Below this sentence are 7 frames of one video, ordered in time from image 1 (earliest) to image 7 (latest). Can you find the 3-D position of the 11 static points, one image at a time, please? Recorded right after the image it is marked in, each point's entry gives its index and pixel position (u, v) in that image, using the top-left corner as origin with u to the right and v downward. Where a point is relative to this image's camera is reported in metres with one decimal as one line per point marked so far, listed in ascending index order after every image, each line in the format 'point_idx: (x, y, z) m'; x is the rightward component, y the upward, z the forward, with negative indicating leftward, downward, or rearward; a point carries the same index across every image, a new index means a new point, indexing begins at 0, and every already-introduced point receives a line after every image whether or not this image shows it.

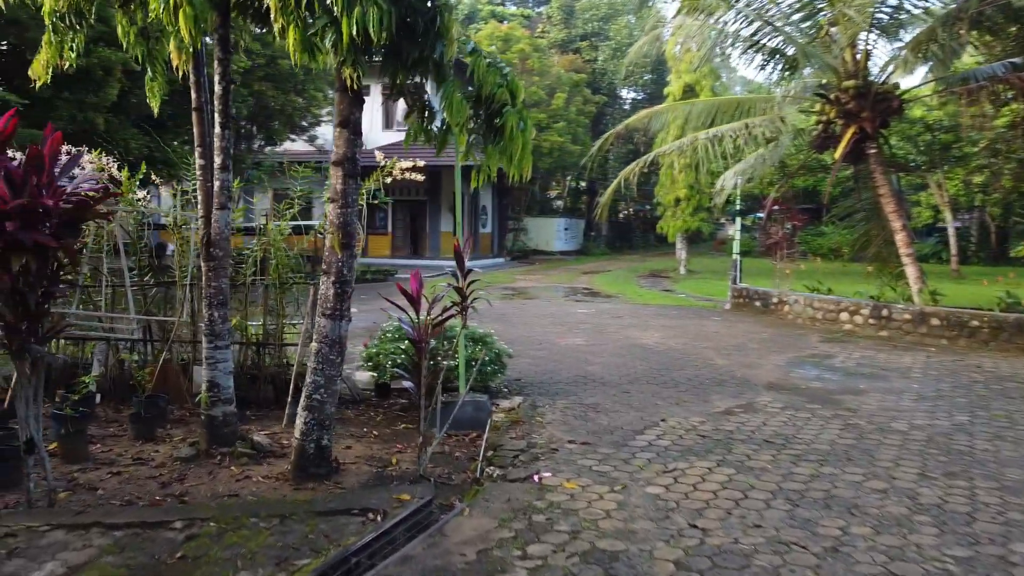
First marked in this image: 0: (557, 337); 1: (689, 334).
0: (+0.5, -0.5, +8.6) m
1: (+1.9, -0.5, +8.9) m
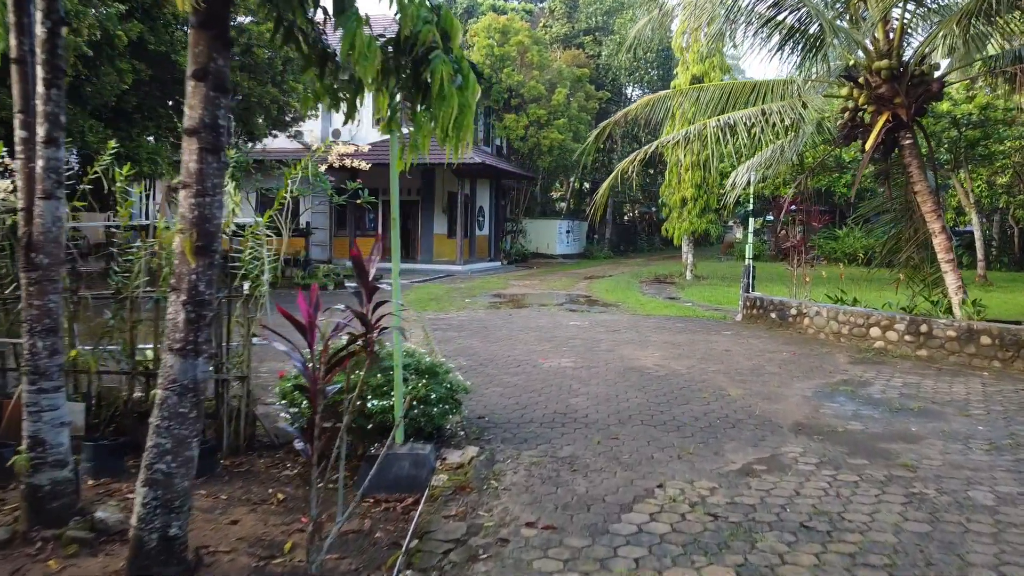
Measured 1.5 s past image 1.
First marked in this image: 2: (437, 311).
0: (+0.2, -0.6, +7.3) m
1: (+1.7, -0.6, +7.6) m
2: (-1.0, -0.3, +11.5) m
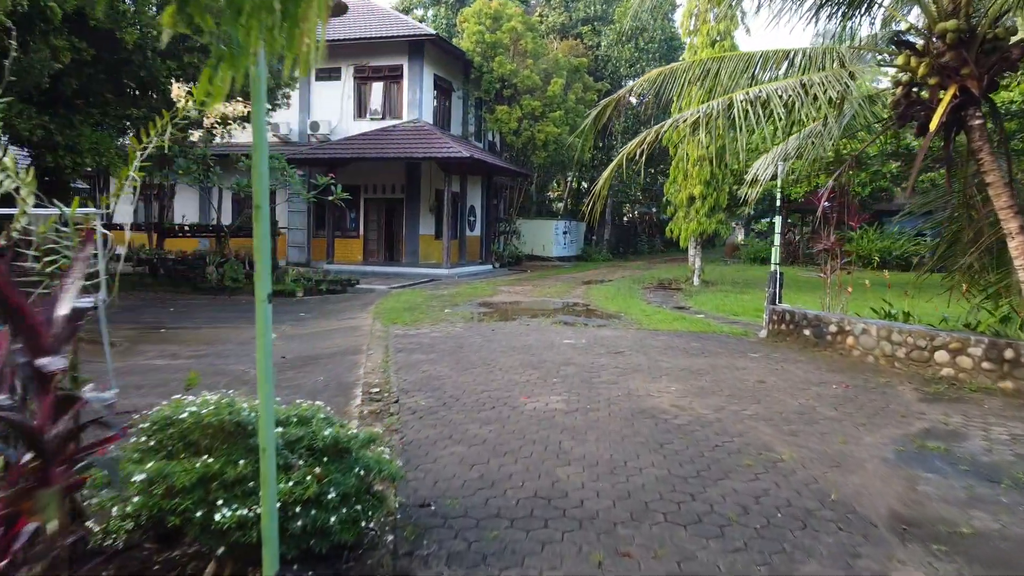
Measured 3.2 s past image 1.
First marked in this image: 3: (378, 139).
0: (+0.1, -0.7, +5.7) m
1: (+1.5, -0.7, +5.9) m
2: (-1.2, -0.4, +9.8) m
3: (-3.2, +3.6, +19.8) m
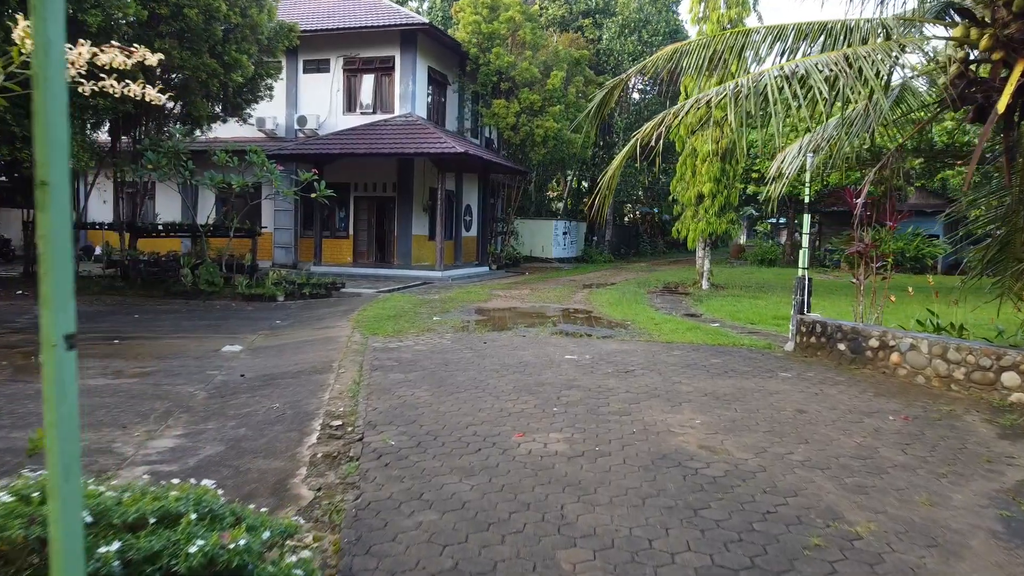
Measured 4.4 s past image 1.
0: (0.0, -0.8, +4.6) m
1: (+1.5, -0.8, +4.9) m
2: (-1.3, -0.5, +8.7) m
3: (-3.3, +3.6, +18.7) m
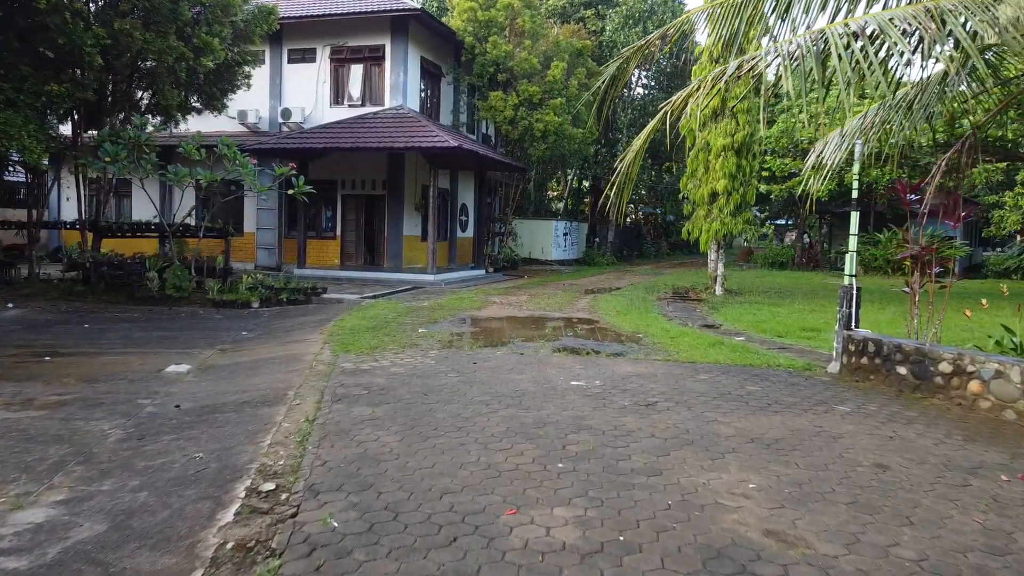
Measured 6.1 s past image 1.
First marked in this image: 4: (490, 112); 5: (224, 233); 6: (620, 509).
0: (0.0, -0.9, +3.4) m
1: (+1.4, -0.9, +3.6) m
2: (-1.3, -0.6, +7.5) m
3: (-3.3, +3.5, +17.5) m
4: (-0.5, +4.2, +19.6) m
5: (-5.1, +1.0, +14.4) m
6: (+0.4, -0.9, +3.3) m
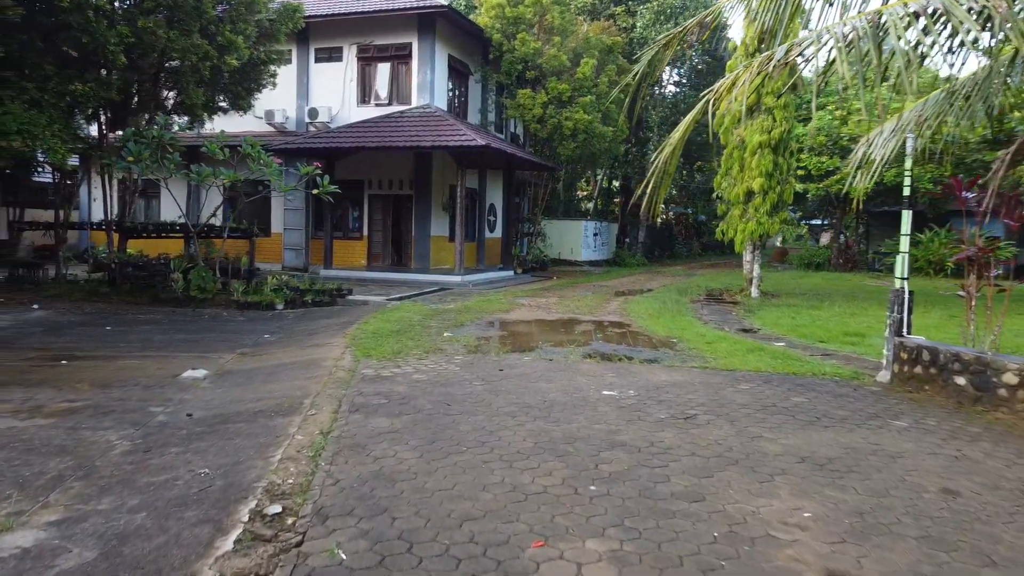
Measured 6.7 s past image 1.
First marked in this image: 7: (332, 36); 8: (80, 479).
0: (+0.1, -0.9, +3.0) m
1: (+1.6, -0.9, +3.2) m
2: (-1.1, -0.6, +7.2) m
3: (-2.7, +3.4, +17.3) m
4: (+0.1, +4.2, +19.3) m
5: (-4.6, +1.0, +14.2) m
6: (+0.5, -0.9, +3.0) m
7: (-4.1, +5.7, +18.6) m
8: (-2.1, -0.9, +4.0) m
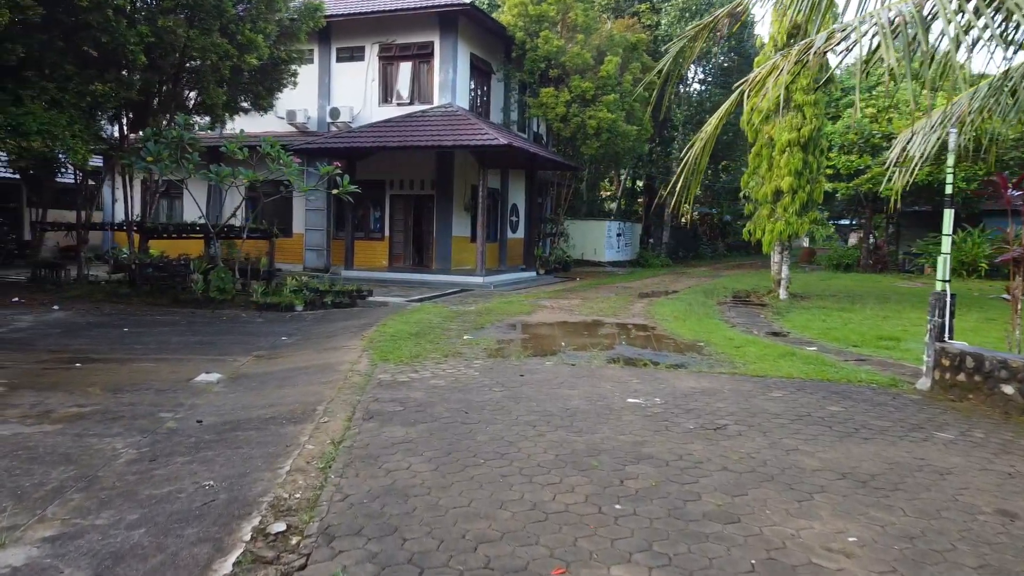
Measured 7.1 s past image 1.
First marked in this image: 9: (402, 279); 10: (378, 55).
0: (+0.1, -0.9, +2.8) m
1: (+1.6, -0.9, +3.0) m
2: (-0.9, -0.6, +7.0) m
3: (-2.3, +3.4, +17.1) m
4: (+0.7, +4.2, +19.1) m
5: (-4.2, +0.9, +14.1) m
6: (+0.6, -0.9, +2.7) m
7: (-3.6, +5.7, +18.4) m
8: (-2.0, -1.0, +3.9) m
9: (-2.3, +0.2, +16.5) m
10: (-3.0, +5.2, +18.3) m
